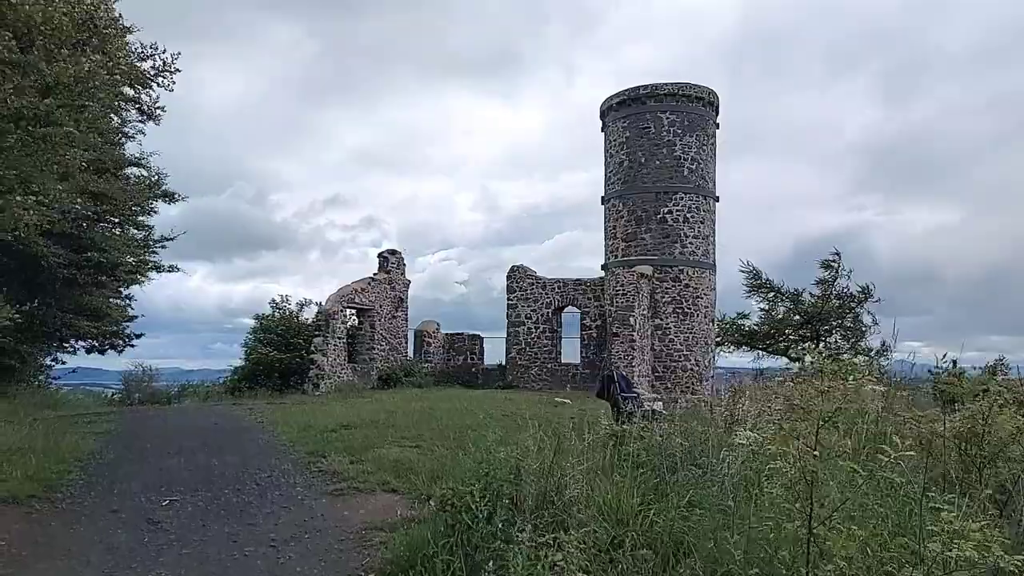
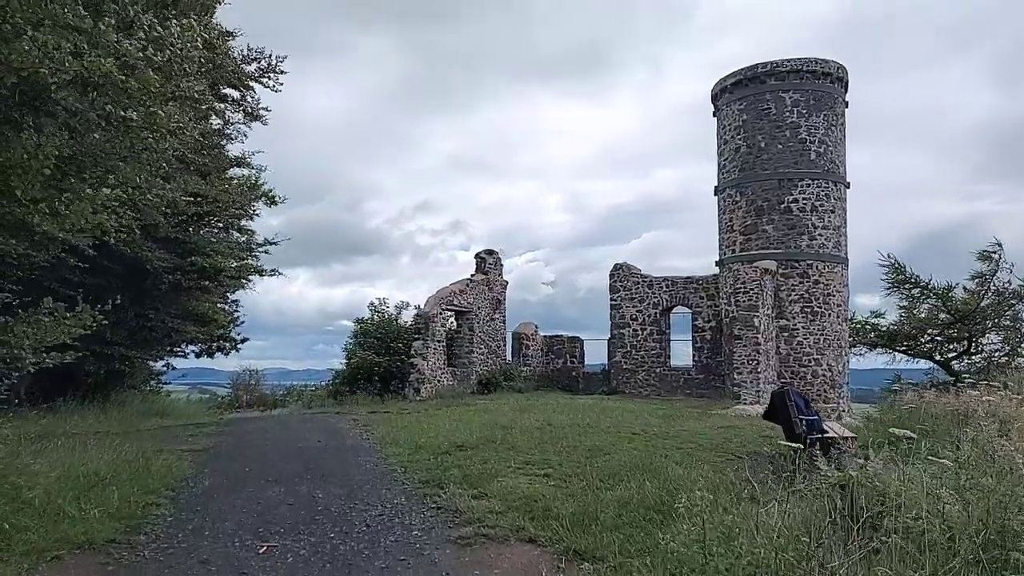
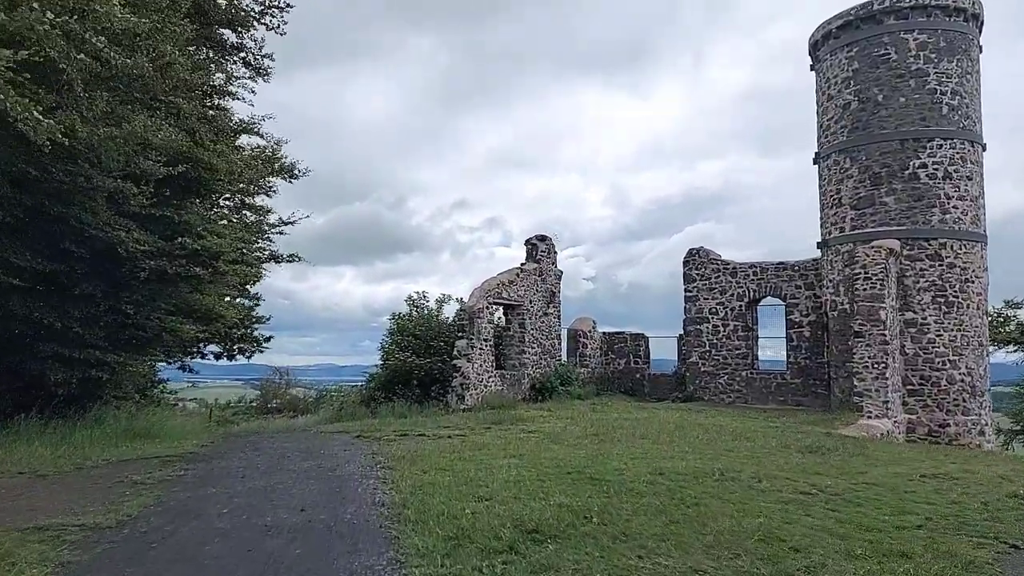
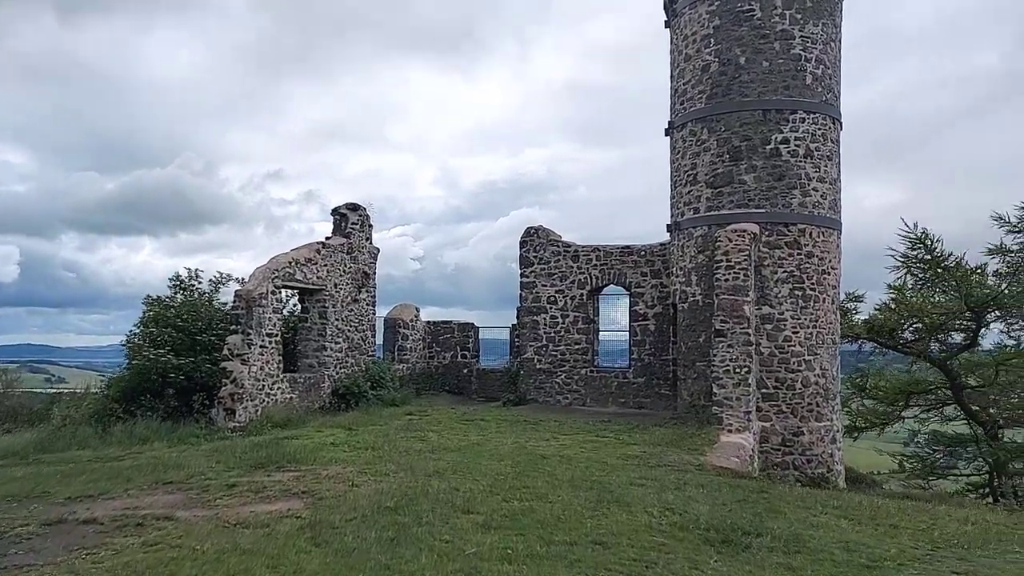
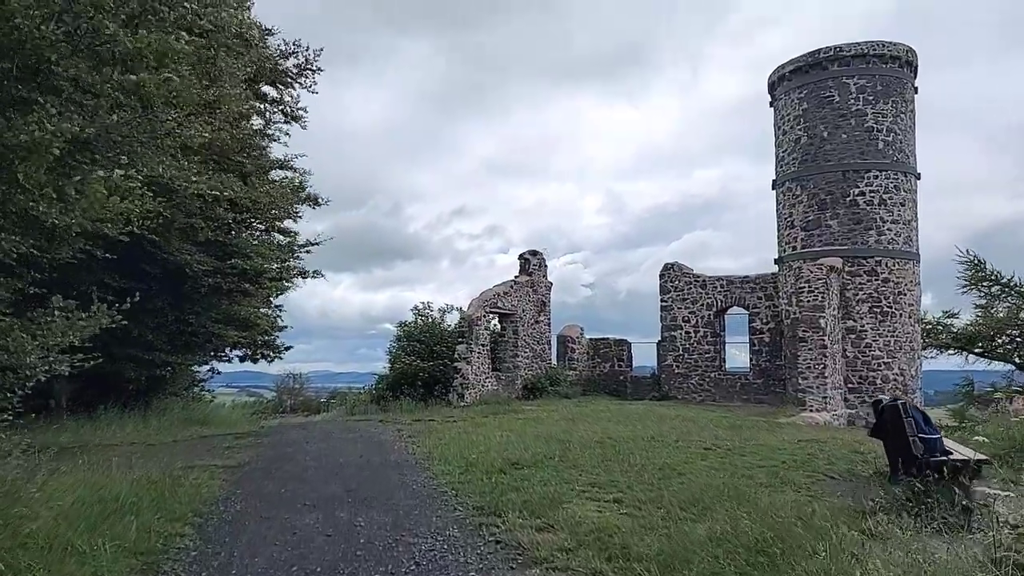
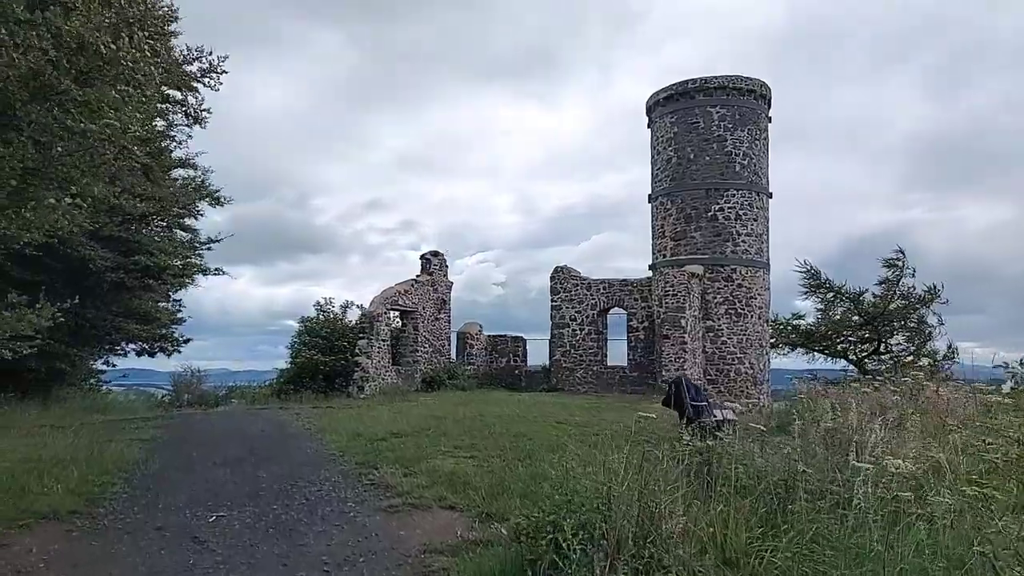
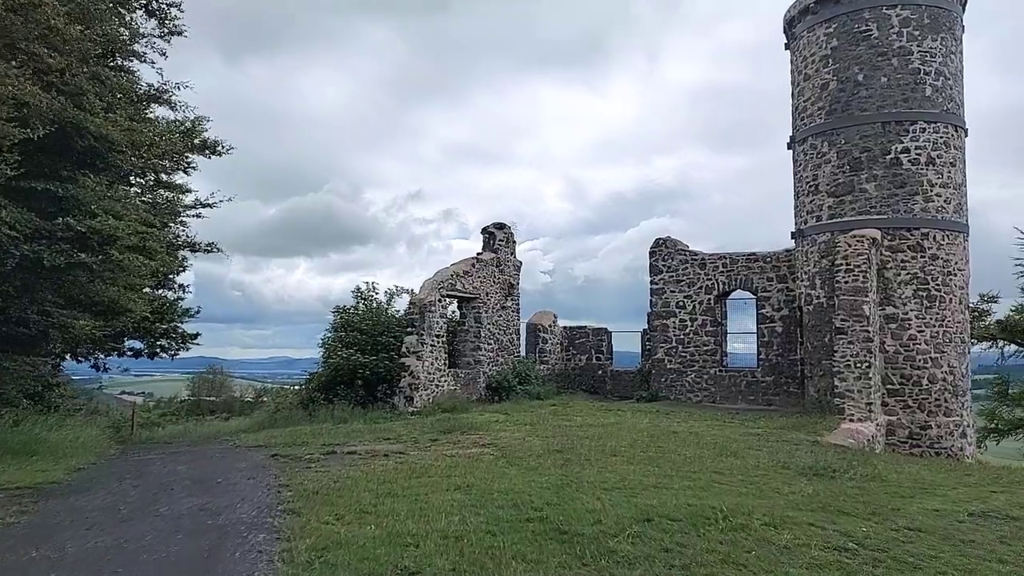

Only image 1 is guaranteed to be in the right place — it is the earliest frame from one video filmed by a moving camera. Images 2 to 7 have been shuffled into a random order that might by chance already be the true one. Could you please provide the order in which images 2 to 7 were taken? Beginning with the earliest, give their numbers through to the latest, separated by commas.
6, 2, 5, 3, 7, 4
